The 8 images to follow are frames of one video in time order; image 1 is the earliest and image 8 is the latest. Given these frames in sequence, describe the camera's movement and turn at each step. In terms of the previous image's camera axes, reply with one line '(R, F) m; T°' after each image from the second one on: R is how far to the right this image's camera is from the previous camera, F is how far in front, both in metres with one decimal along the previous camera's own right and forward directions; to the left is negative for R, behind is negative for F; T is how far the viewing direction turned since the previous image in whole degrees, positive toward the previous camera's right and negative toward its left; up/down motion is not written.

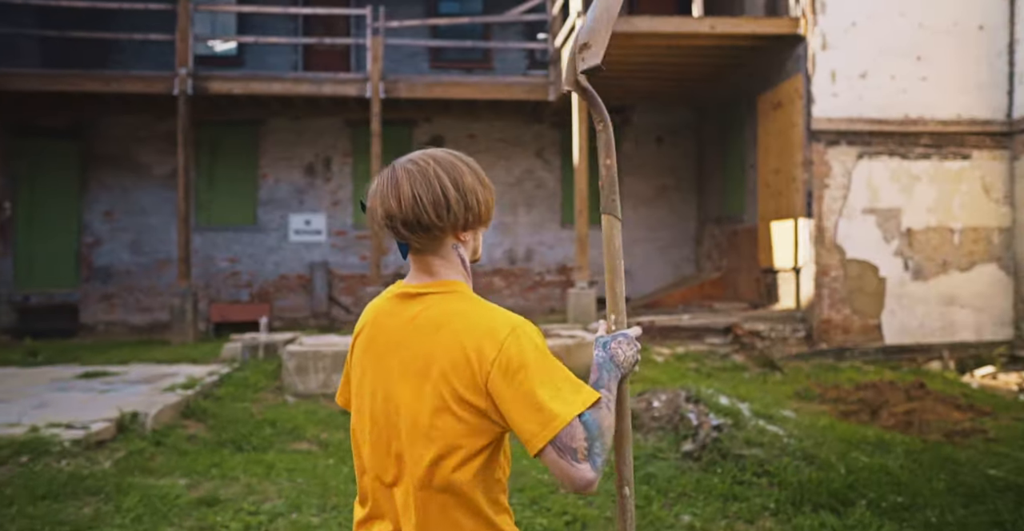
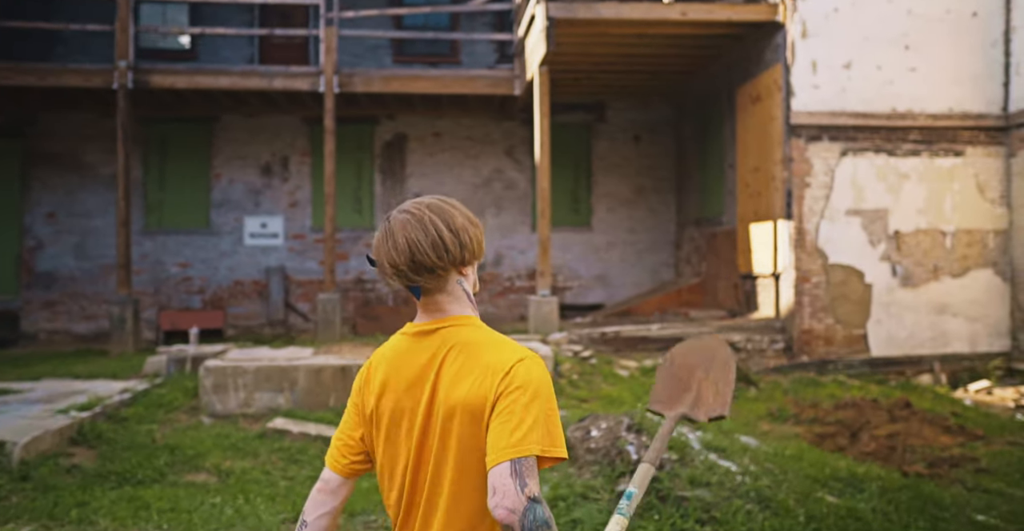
(+0.5, +0.7) m; 0°
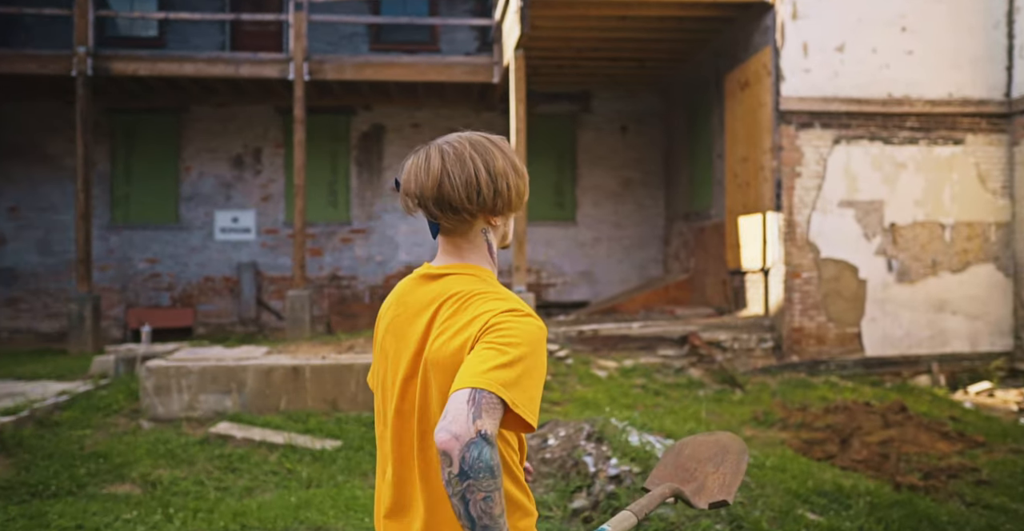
(+0.3, +0.5) m; 0°
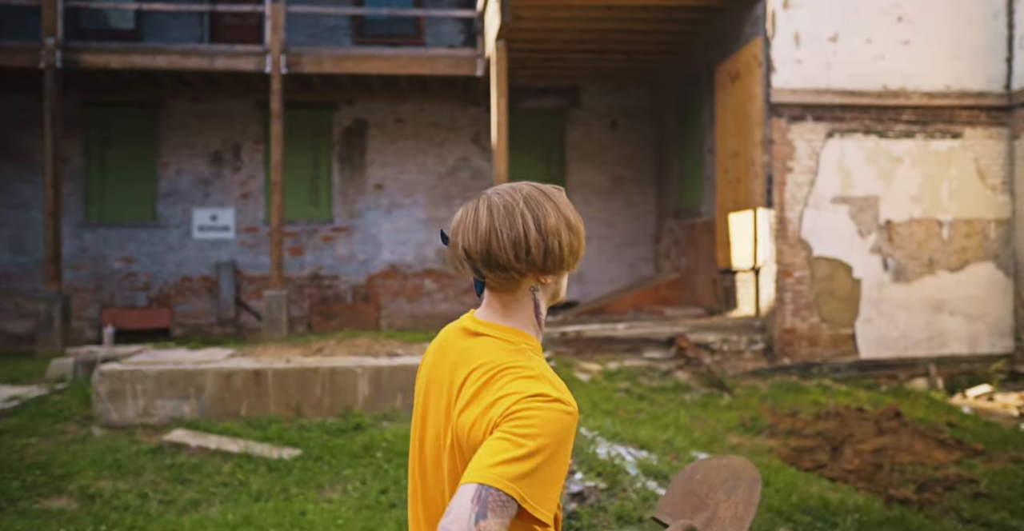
(+0.2, +0.3) m; 0°
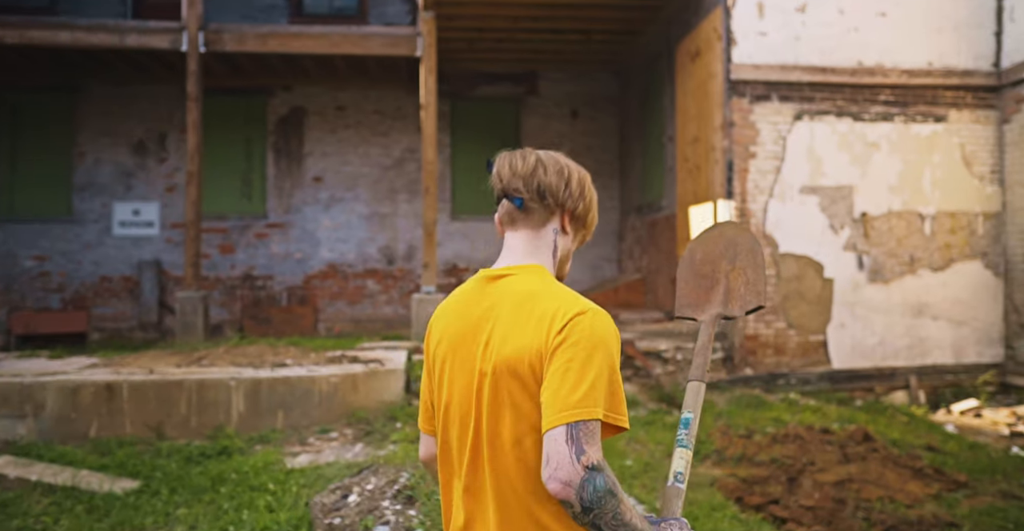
(+0.6, +0.9) m; 0°
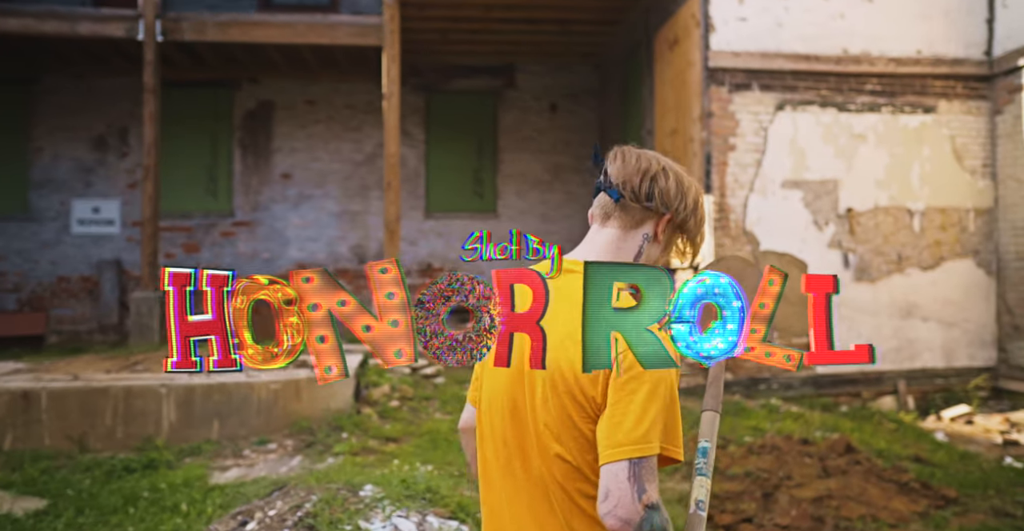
(+0.3, +0.4) m; 0°
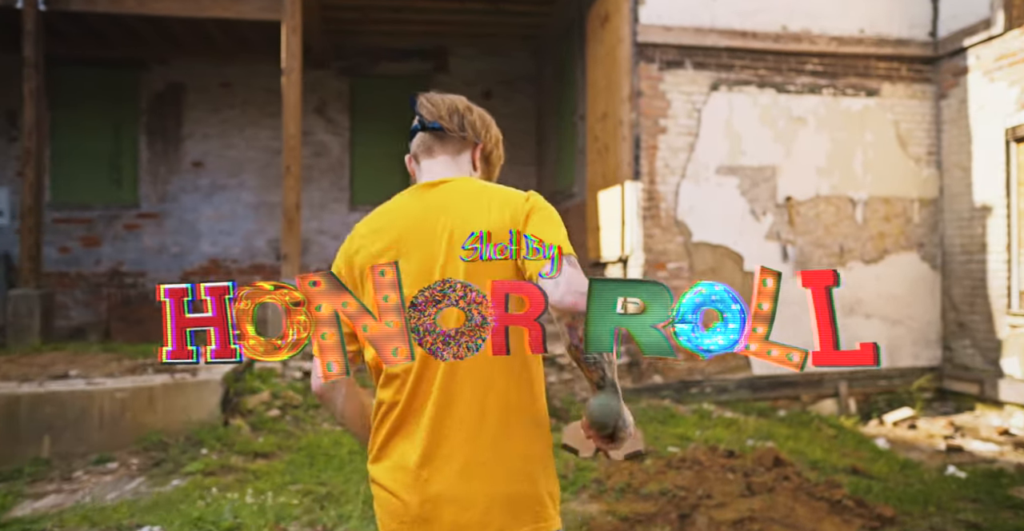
(+0.4, +0.6) m; +3°
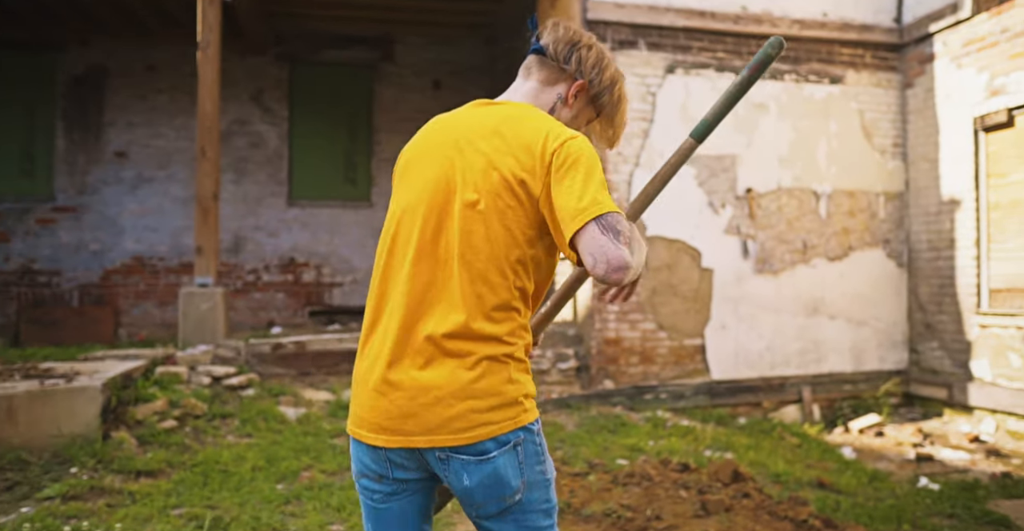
(+0.2, +0.5) m; +3°
